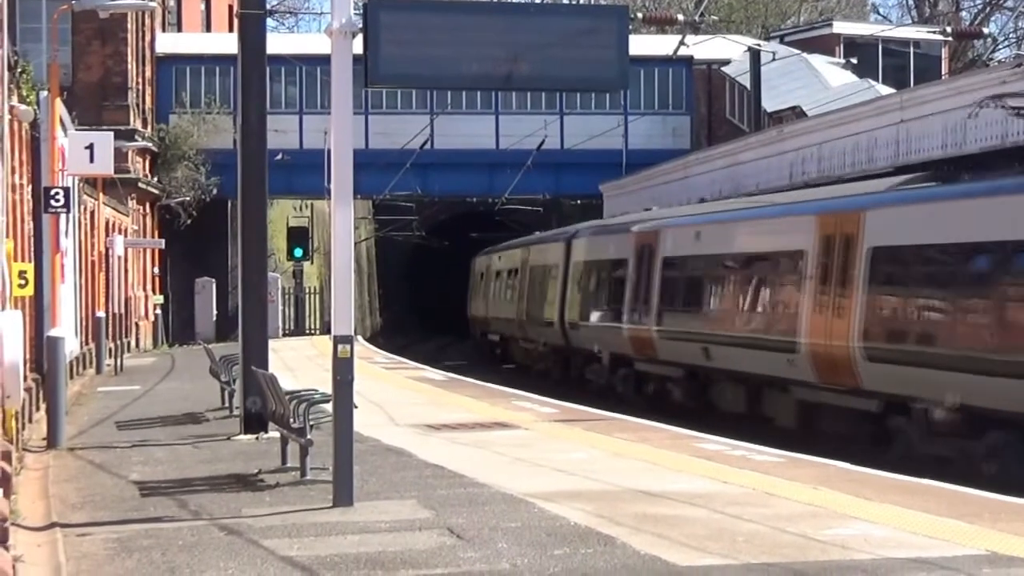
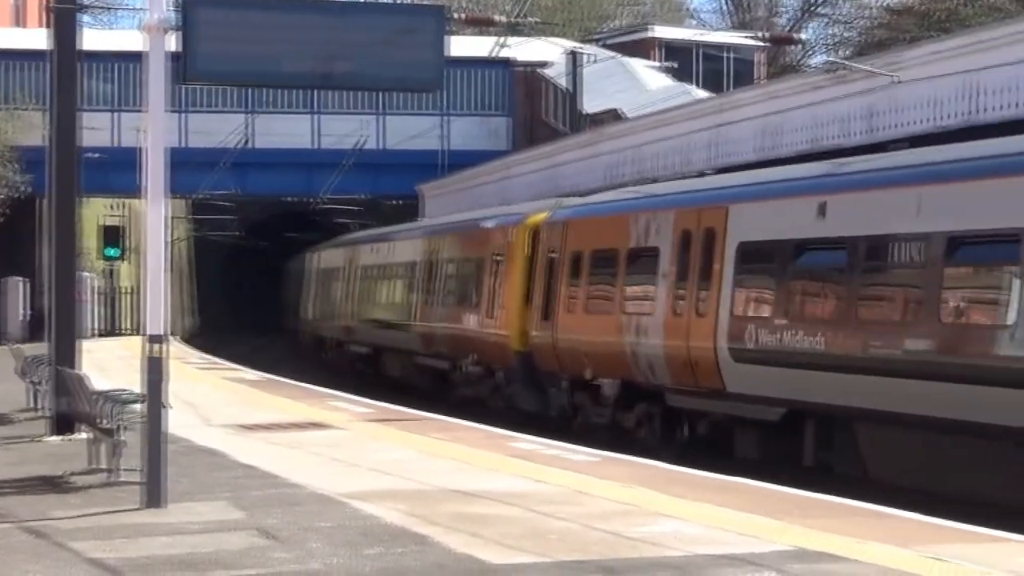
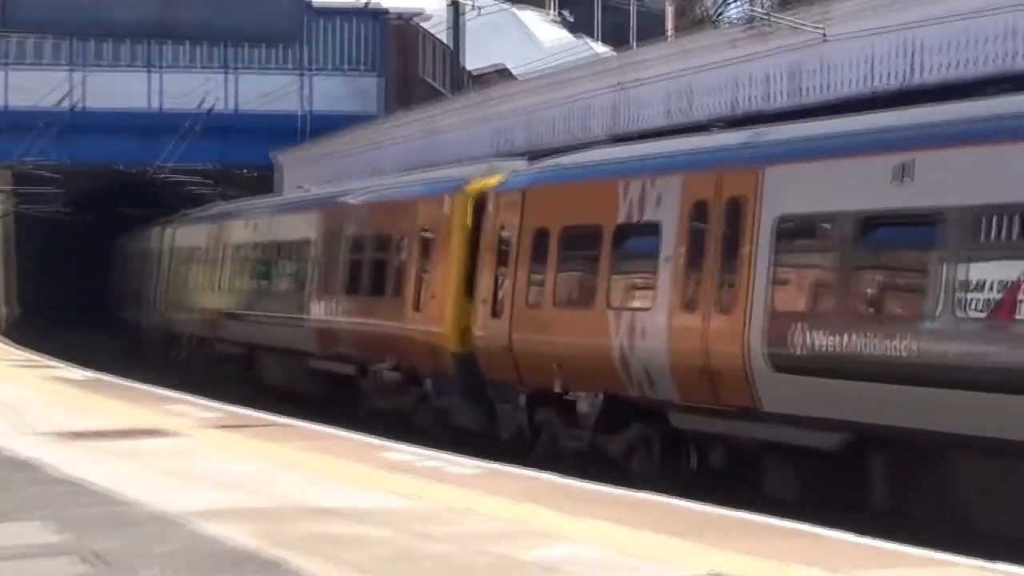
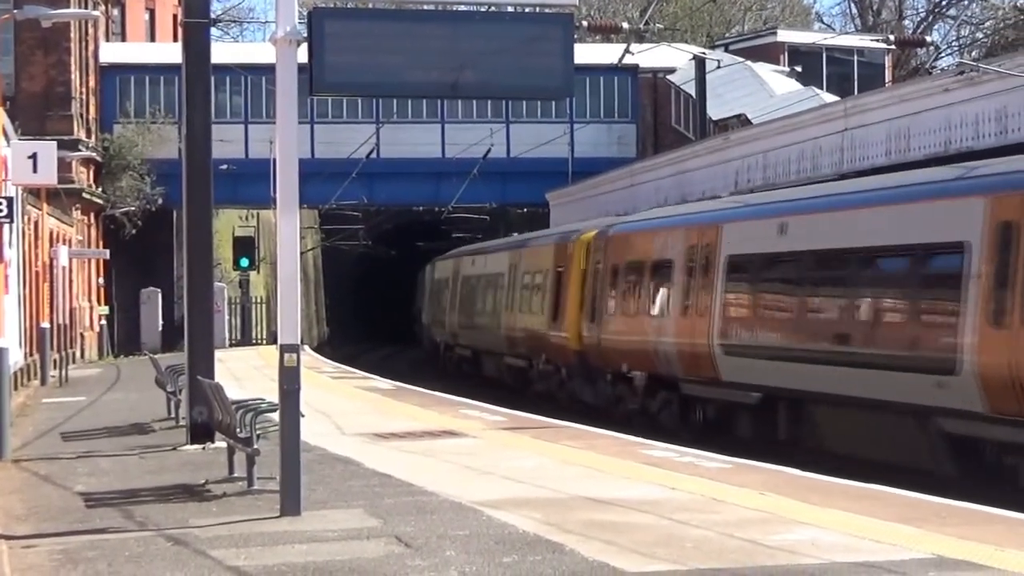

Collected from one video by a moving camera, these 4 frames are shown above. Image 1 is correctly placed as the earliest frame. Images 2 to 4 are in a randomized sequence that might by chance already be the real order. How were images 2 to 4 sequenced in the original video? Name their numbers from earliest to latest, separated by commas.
4, 2, 3
